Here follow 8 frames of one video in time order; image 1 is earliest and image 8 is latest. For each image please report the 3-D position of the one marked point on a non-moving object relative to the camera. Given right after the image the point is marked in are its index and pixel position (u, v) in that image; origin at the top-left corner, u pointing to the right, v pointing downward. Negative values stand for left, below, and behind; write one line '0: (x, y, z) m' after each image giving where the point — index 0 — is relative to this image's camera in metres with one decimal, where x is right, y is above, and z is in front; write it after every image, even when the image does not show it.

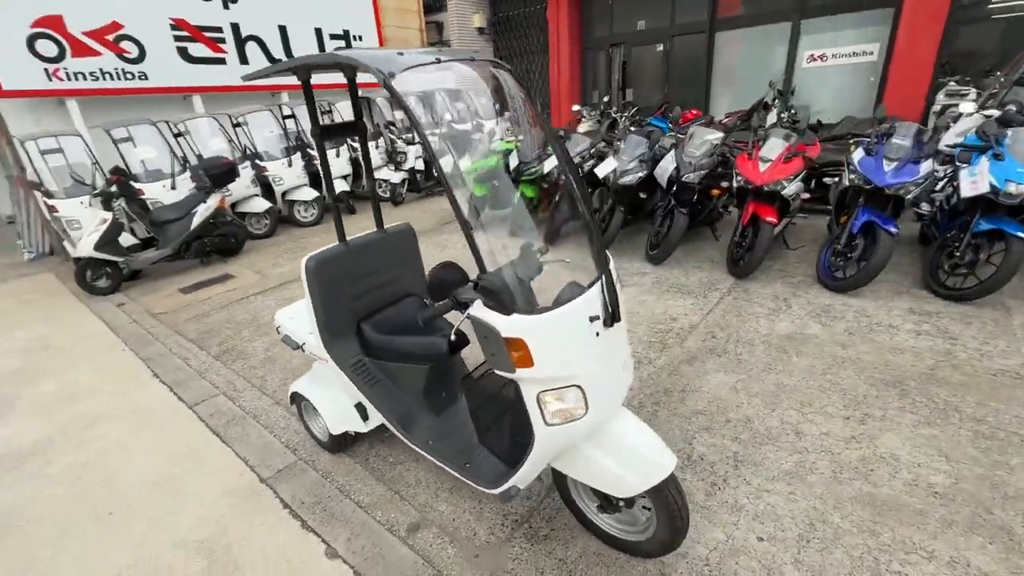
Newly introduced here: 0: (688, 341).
0: (+1.2, -0.4, +3.1) m
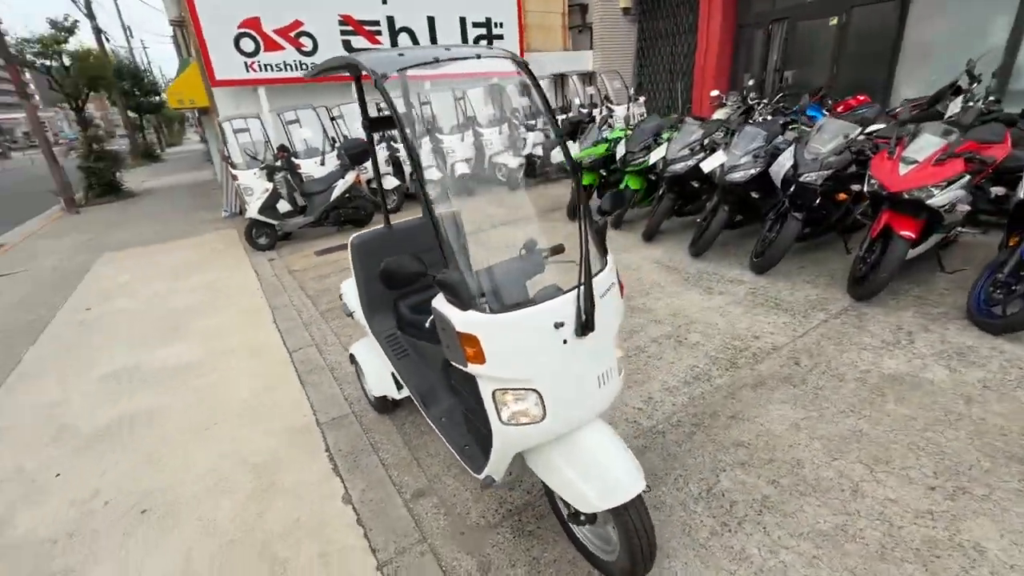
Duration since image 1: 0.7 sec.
0: (+1.5, -0.4, +2.8) m
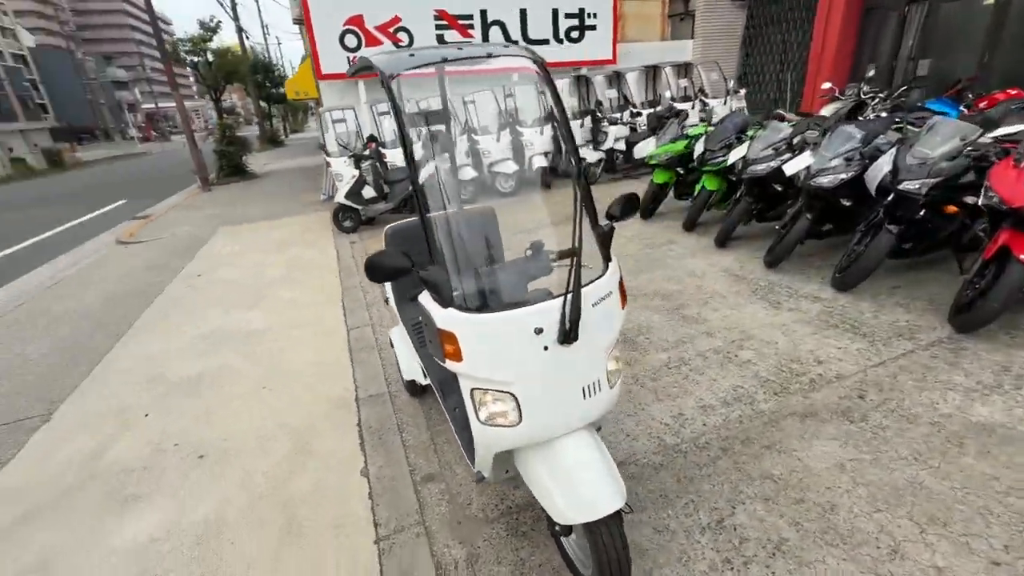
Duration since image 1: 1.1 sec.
0: (+1.6, -0.6, +2.5) m
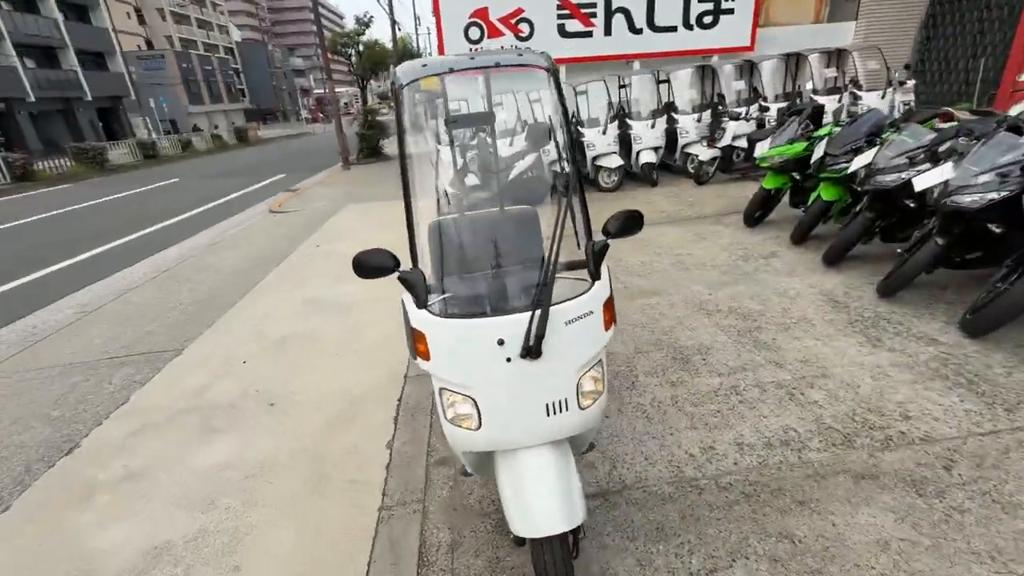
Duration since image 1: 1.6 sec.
0: (+1.7, -0.7, +2.1) m
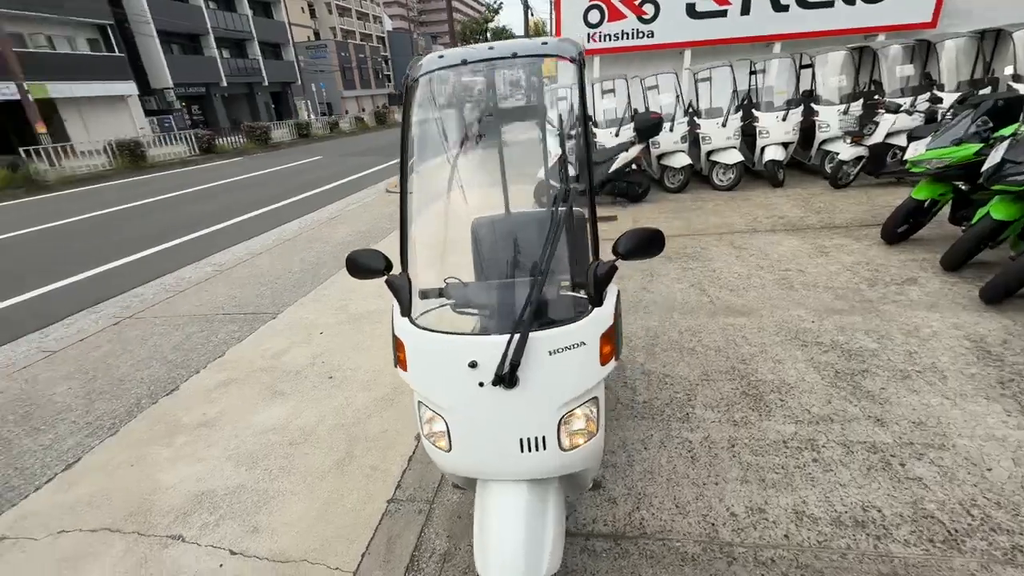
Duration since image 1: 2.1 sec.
0: (+1.7, -1.0, +1.6) m
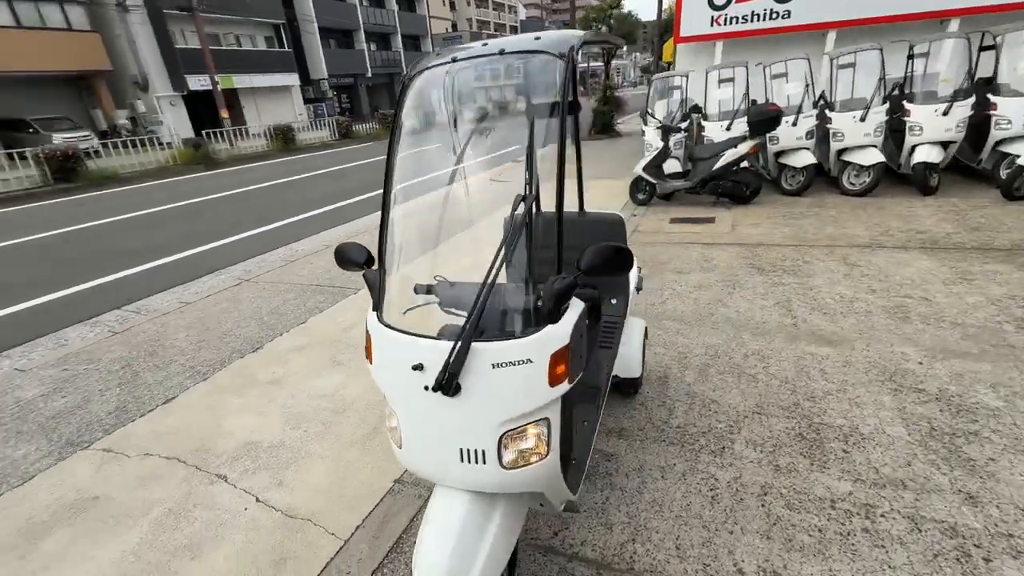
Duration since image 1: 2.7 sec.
0: (+1.5, -1.1, +1.2) m
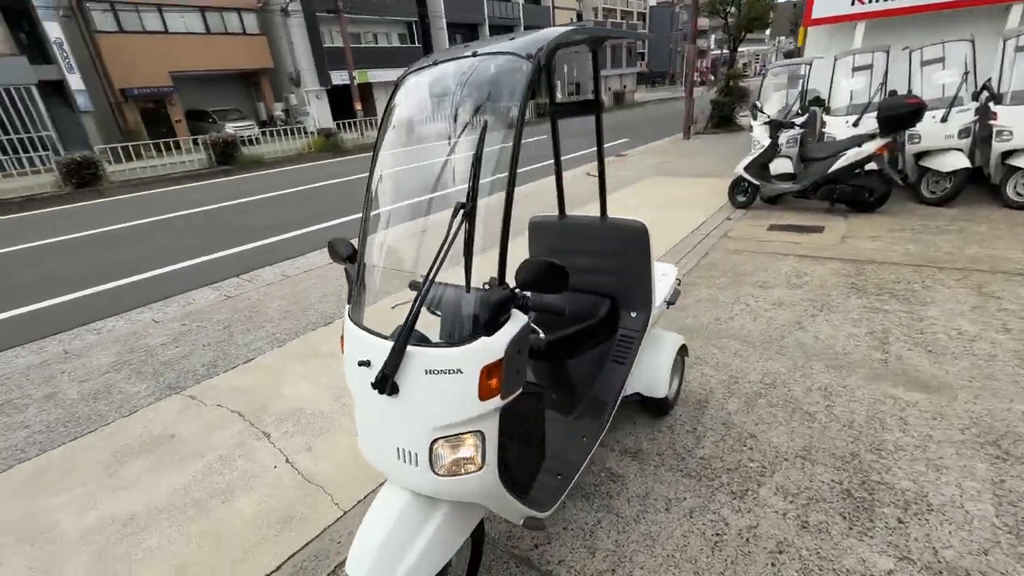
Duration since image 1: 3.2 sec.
0: (+1.2, -1.3, +0.9) m
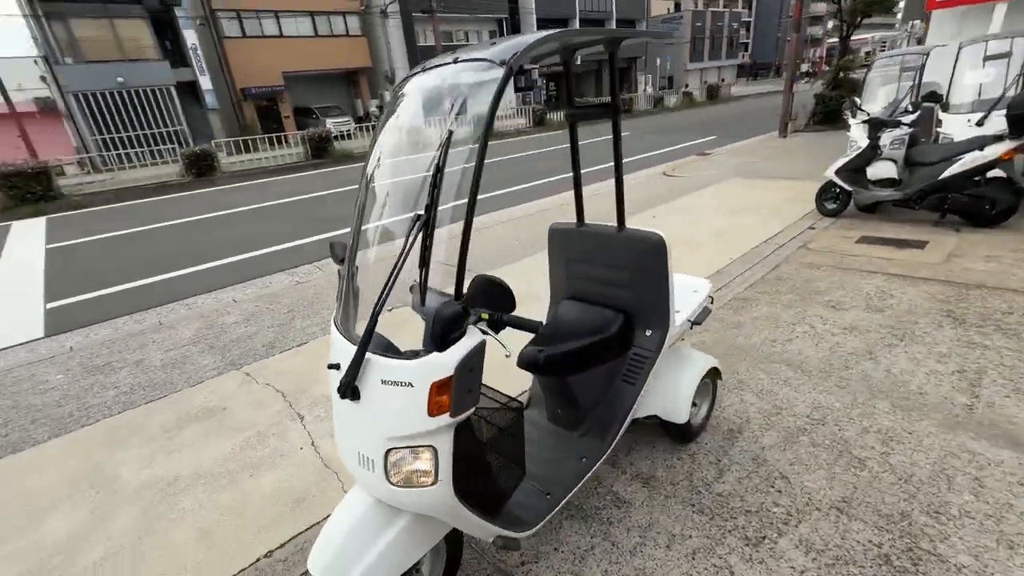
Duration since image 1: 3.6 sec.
0: (+1.0, -1.4, +0.6) m
